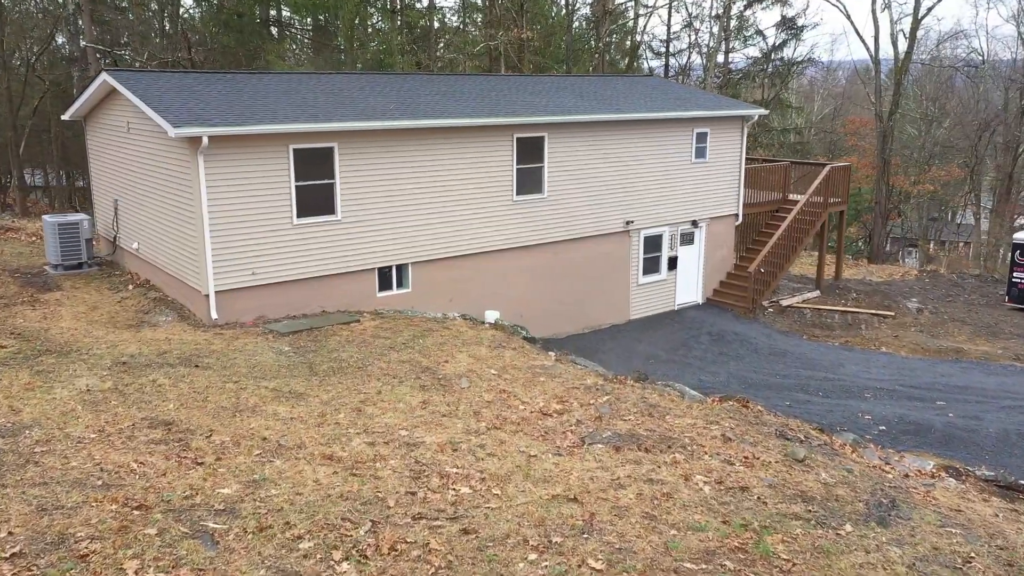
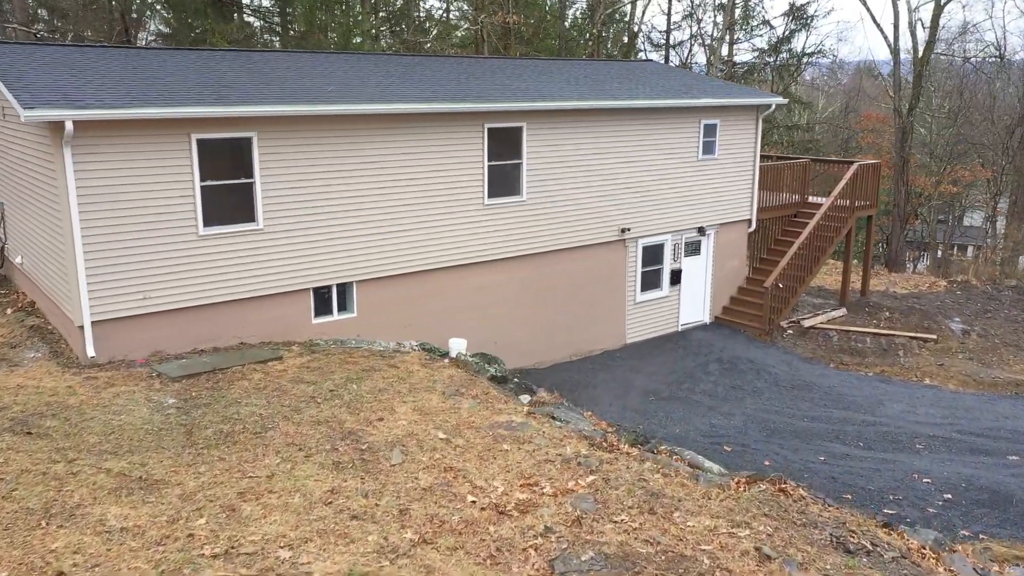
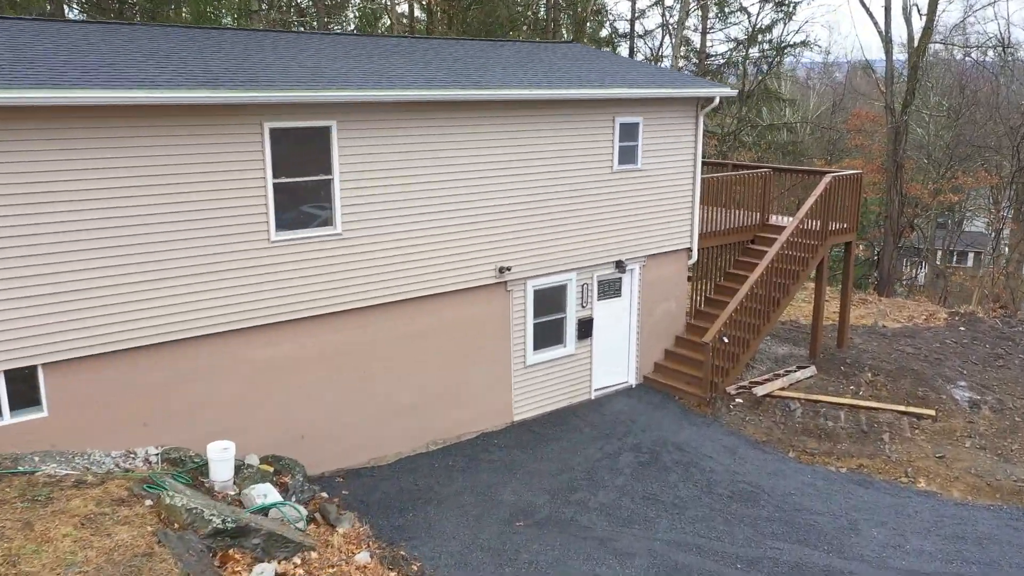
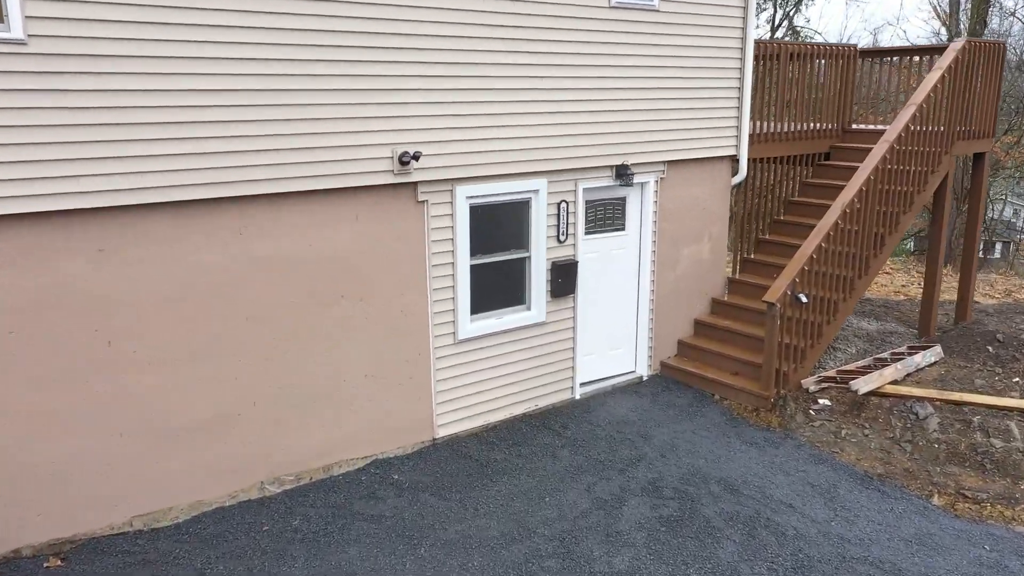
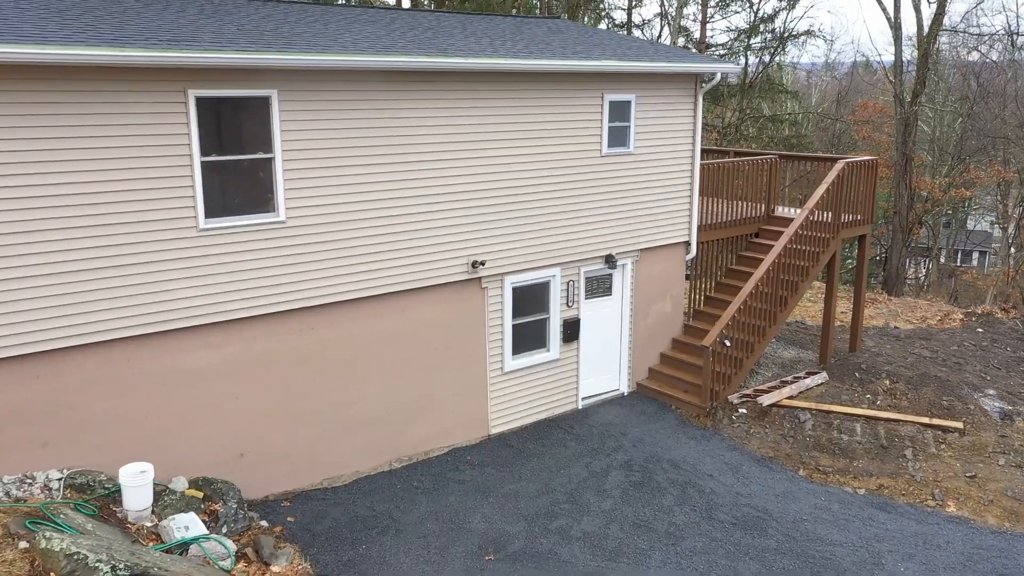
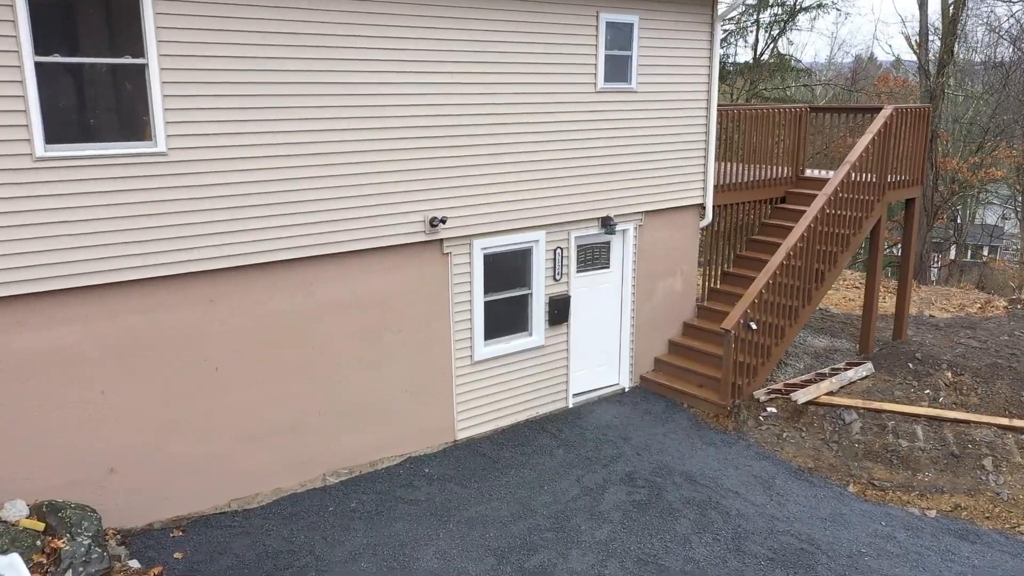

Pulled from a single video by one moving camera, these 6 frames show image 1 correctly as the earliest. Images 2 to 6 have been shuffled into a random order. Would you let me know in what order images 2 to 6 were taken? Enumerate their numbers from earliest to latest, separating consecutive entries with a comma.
2, 3, 5, 6, 4
